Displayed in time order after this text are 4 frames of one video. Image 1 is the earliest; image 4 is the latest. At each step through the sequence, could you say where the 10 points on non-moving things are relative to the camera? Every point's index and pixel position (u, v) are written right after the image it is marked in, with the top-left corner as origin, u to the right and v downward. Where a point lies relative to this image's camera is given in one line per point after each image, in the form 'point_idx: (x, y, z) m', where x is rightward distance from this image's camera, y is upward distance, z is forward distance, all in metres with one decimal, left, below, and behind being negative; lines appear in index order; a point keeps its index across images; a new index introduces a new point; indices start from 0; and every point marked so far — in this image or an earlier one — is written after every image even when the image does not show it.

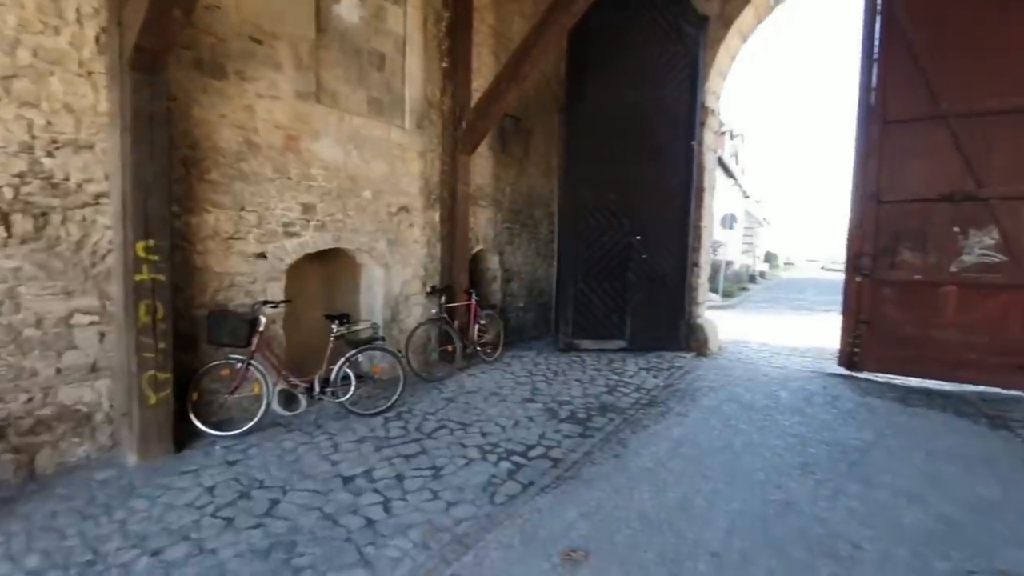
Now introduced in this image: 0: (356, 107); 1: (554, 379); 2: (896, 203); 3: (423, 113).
0: (-1.4, +1.6, +4.3) m
1: (+0.4, -0.9, +4.8) m
2: (+3.9, +0.9, +5.0) m
3: (-0.9, +1.7, +4.8) m
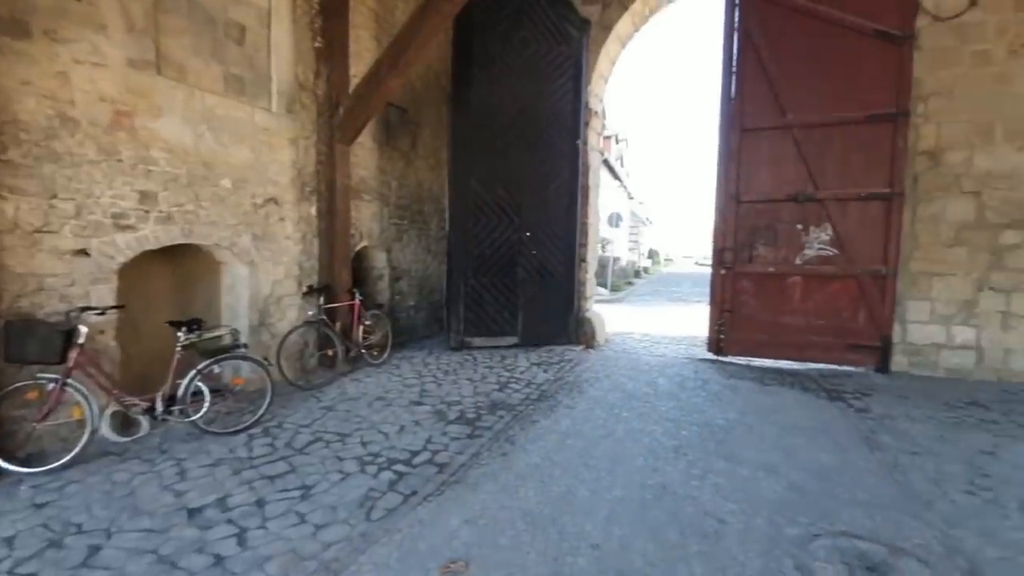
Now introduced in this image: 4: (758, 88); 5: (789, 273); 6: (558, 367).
0: (-2.3, +1.6, +3.7) m
1: (-0.6, -0.9, +4.6) m
2: (+2.7, +1.0, +5.5) m
3: (-2.0, +1.7, +4.4) m
4: (+2.8, +2.3, +5.5) m
5: (+3.1, +0.2, +5.4) m
6: (+0.5, -0.9, +5.3) m
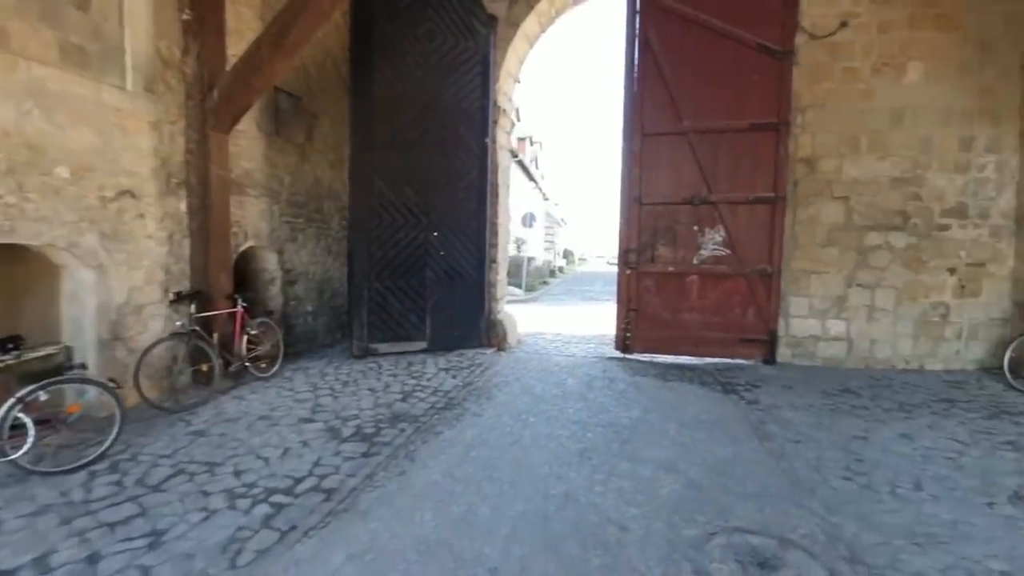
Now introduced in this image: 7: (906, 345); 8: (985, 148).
0: (-3.0, +1.5, +3.1) m
1: (-1.5, -0.9, +4.3) m
2: (+1.7, +1.0, +5.7) m
3: (-2.8, +1.7, +3.8) m
4: (+1.7, +2.3, +5.7) m
5: (+2.1, +0.2, +5.7) m
6: (-0.5, -0.9, +5.1) m
7: (+4.2, -0.6, +5.2) m
8: (+4.9, +1.5, +5.0) m
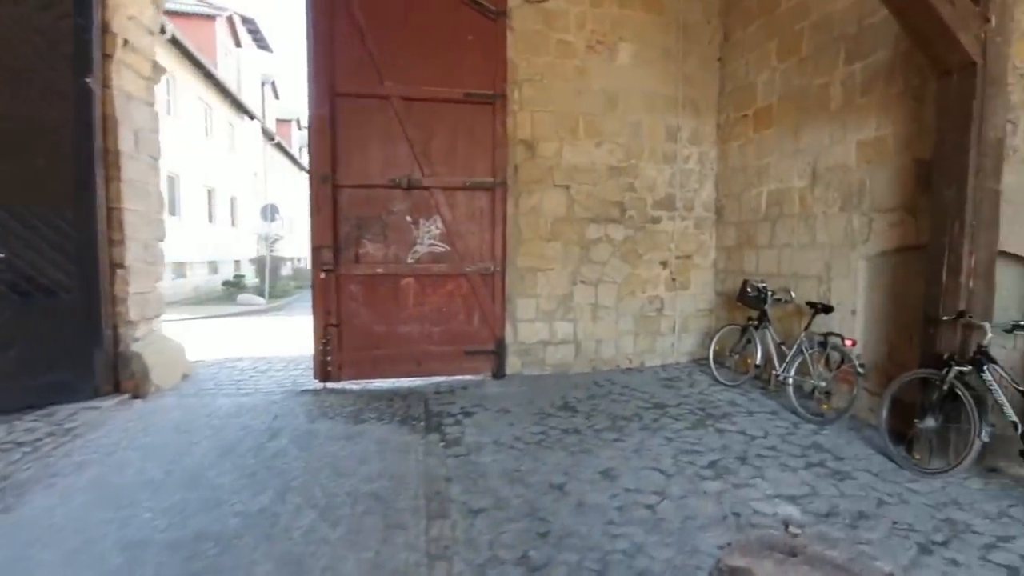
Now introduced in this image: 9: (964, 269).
0: (-4.8, +1.3, +0.2) m
1: (-3.7, -1.1, +1.9) m
2: (-1.4, +0.9, +4.4) m
3: (-4.9, +1.4, +0.9) m
4: (-1.4, +2.2, +4.4) m
5: (-1.0, +0.1, +4.5) m
6: (-3.1, -1.0, +3.1) m
7: (+1.2, -0.6, +5.0) m
8: (+1.8, +1.5, +5.0) m
9: (+2.4, +0.1, +2.6) m
